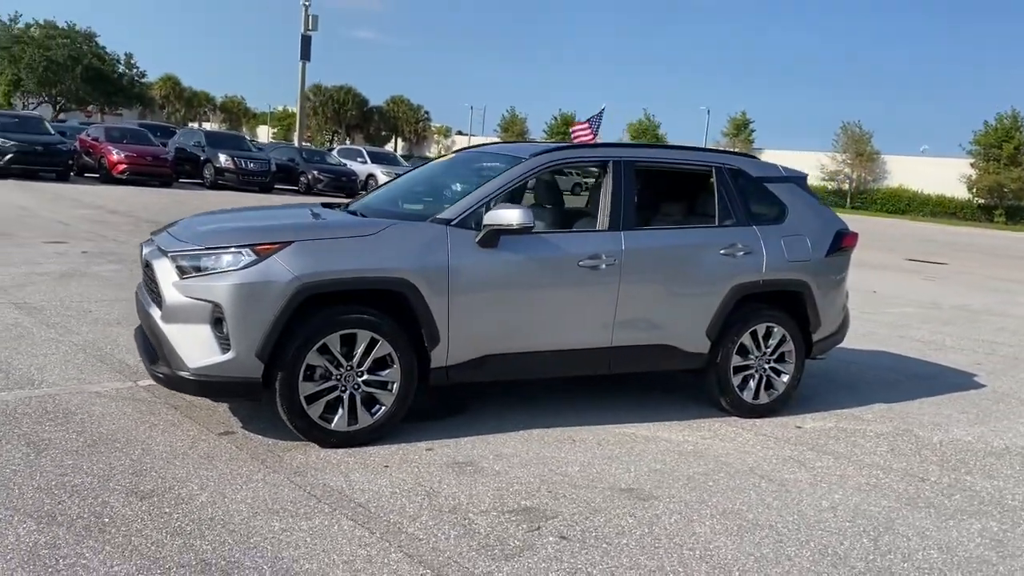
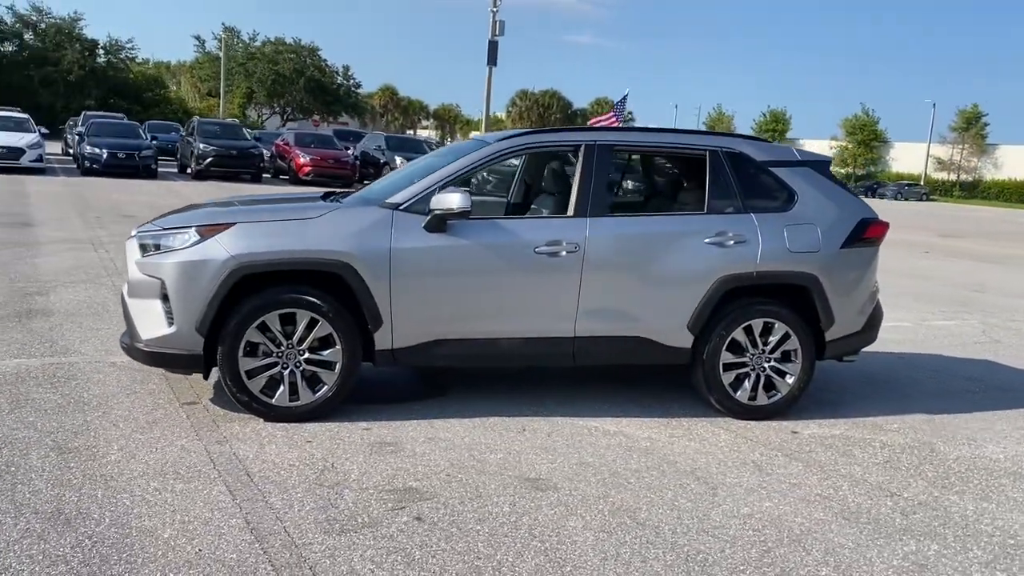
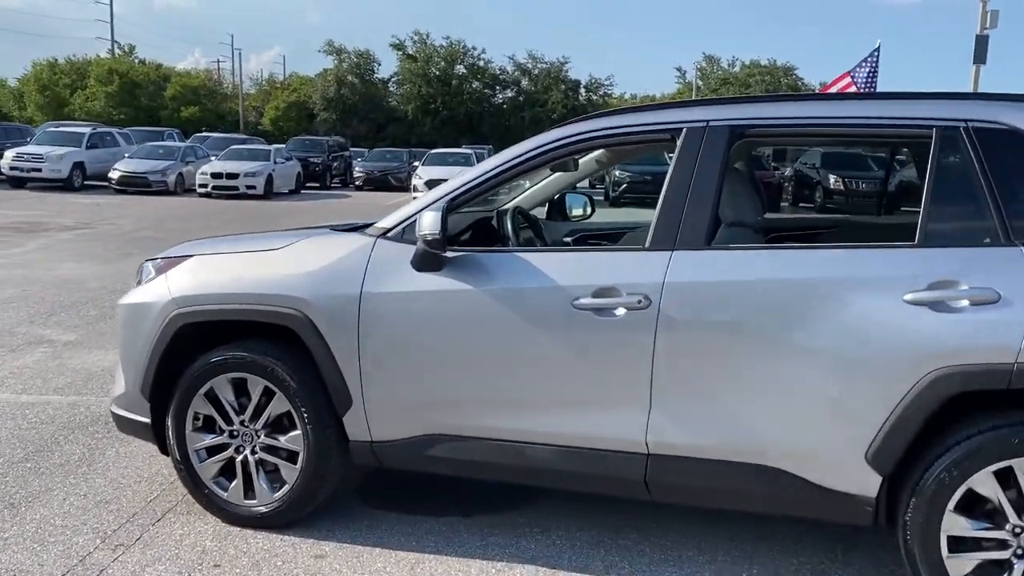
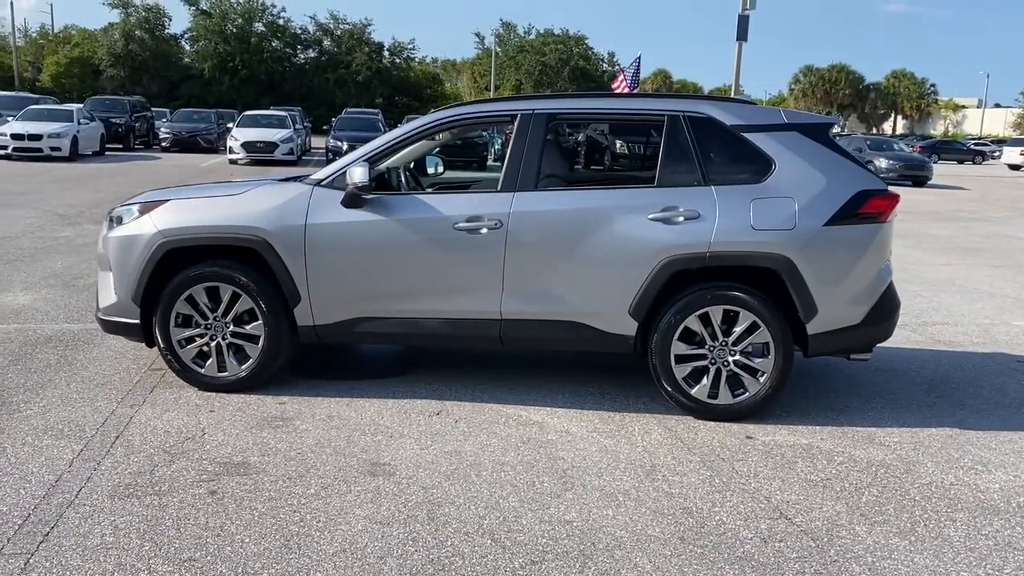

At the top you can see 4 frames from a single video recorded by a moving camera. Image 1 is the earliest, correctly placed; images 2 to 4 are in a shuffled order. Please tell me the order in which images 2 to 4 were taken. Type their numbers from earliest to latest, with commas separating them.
2, 4, 3
